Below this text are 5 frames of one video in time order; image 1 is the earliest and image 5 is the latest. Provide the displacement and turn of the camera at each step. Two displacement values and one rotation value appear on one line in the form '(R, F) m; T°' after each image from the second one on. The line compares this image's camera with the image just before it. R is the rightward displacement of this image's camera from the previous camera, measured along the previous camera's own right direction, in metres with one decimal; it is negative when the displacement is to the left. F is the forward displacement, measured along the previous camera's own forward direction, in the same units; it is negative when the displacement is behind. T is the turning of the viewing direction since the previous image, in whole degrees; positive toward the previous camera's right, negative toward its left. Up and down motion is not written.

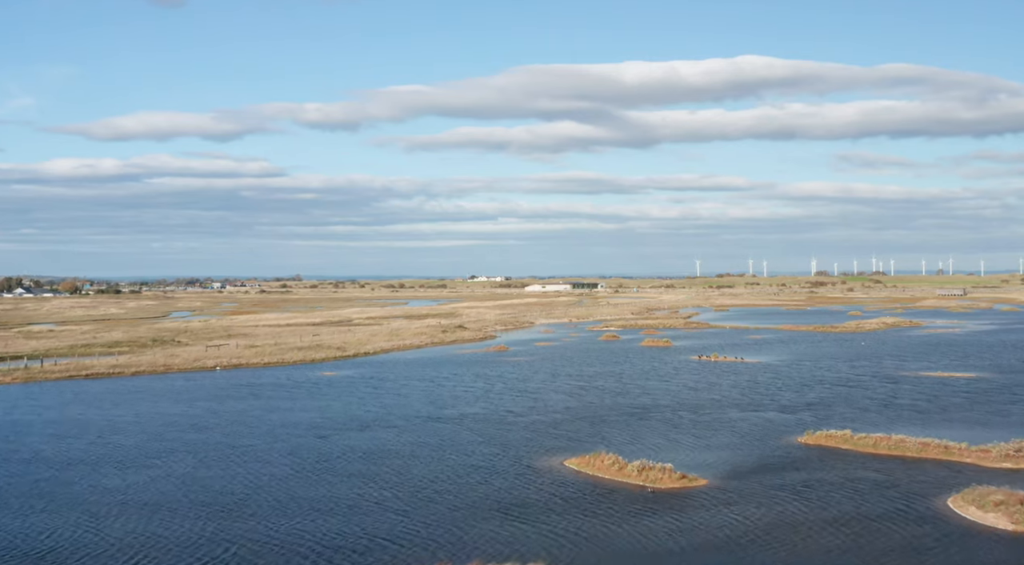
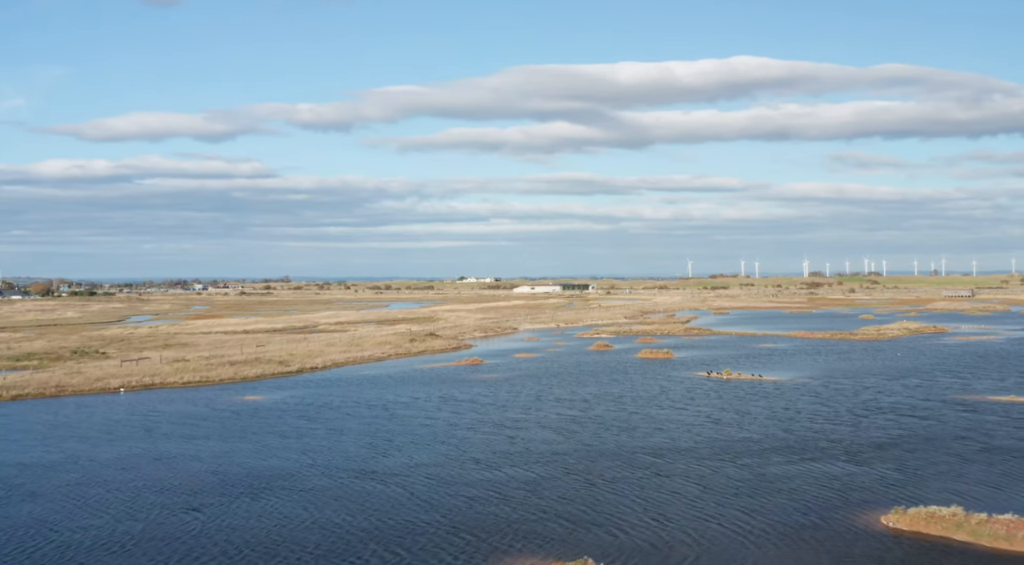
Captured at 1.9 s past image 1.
(+1.4, +12.6) m; 0°
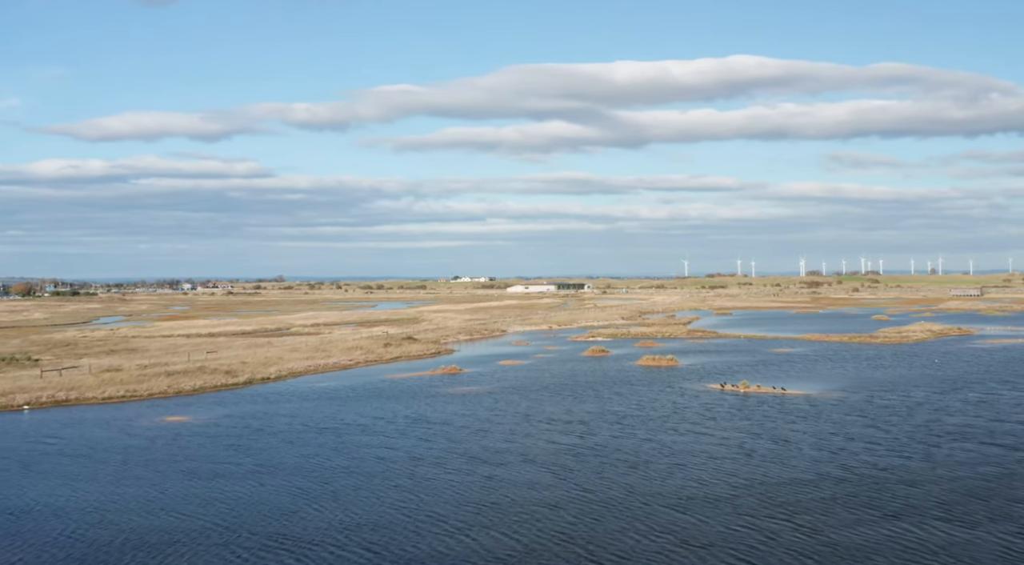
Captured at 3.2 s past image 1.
(+0.9, +9.1) m; 0°
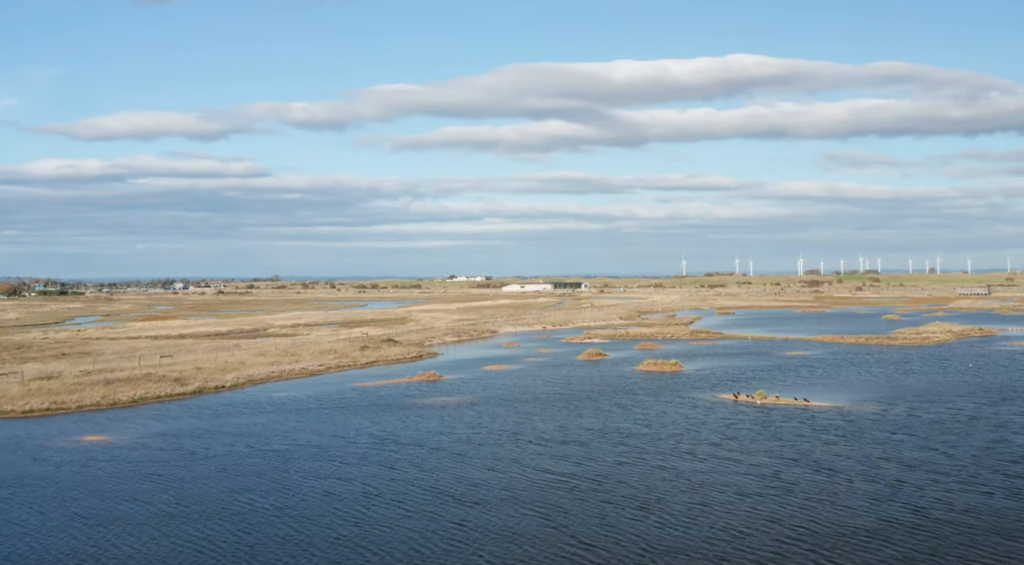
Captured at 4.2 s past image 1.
(+0.7, +6.7) m; 0°
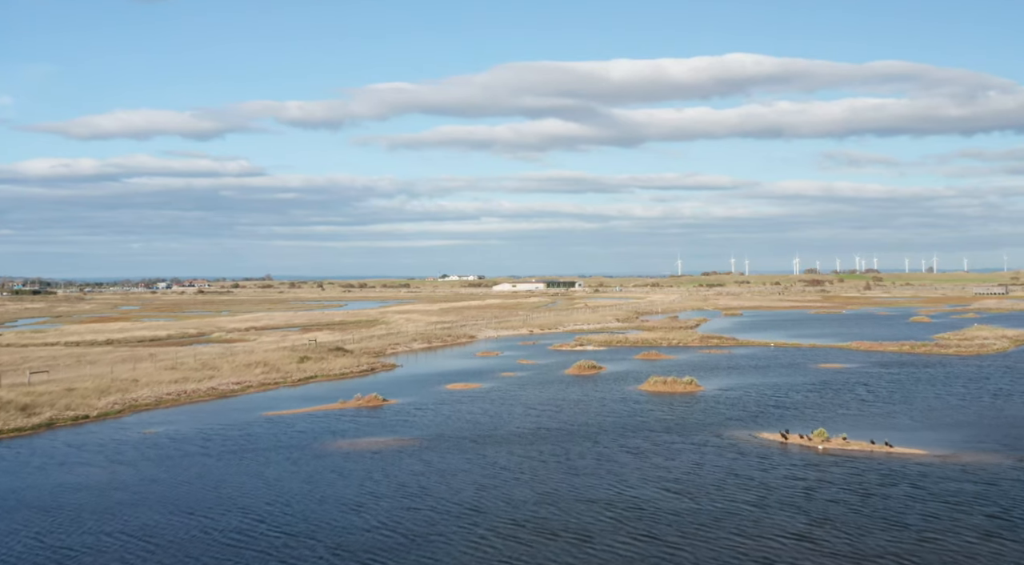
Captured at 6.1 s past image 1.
(+1.3, +13.8) m; 0°
